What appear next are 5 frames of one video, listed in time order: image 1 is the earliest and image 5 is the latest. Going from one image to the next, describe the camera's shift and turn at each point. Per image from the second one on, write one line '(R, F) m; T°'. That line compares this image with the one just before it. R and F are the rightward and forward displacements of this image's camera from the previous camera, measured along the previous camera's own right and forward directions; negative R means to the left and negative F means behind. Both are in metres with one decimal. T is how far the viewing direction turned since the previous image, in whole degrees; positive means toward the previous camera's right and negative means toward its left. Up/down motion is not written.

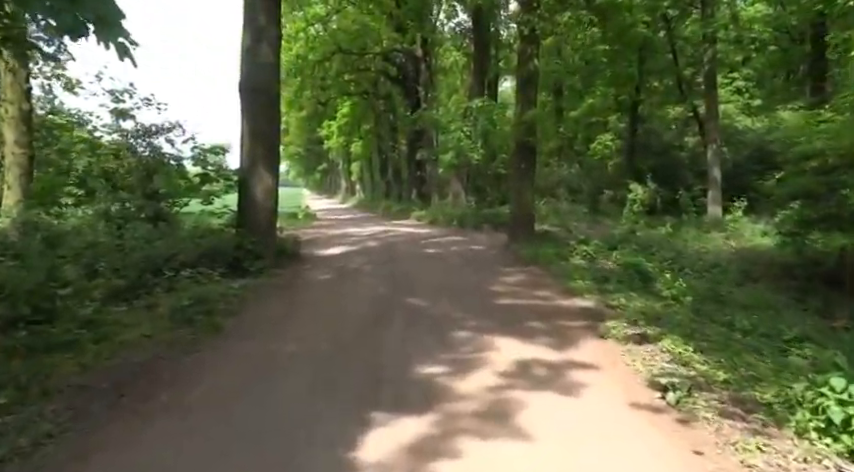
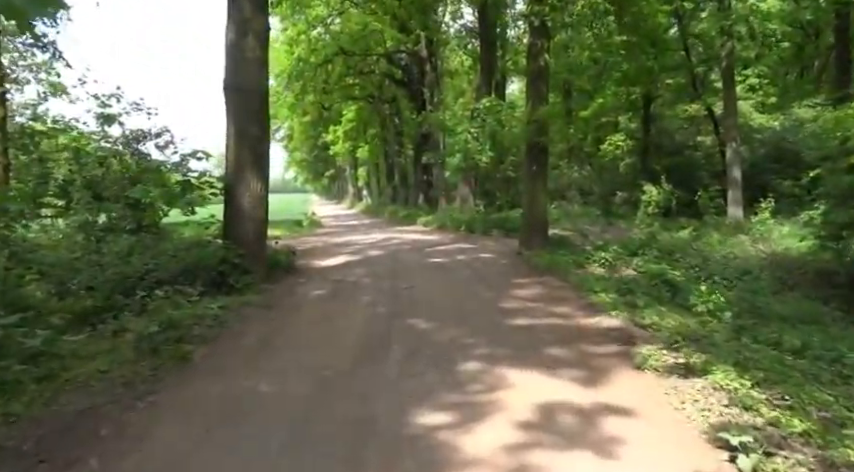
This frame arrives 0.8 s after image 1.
(+0.1, +0.9) m; -1°
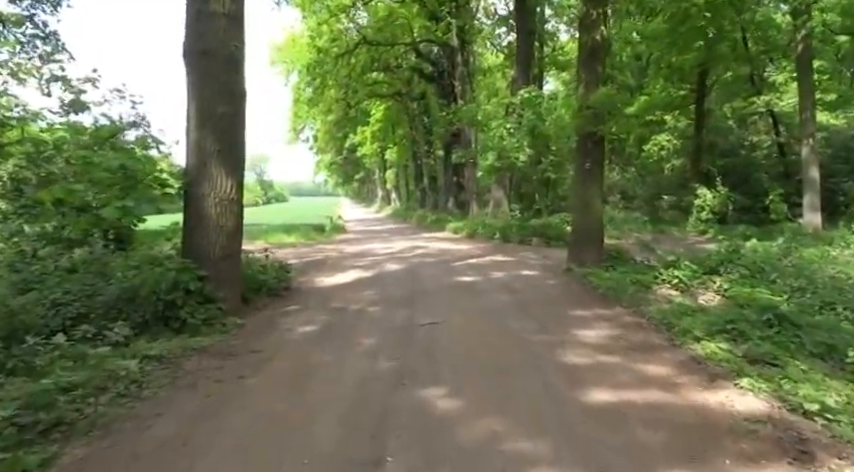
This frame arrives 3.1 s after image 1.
(0.0, +2.4) m; -3°
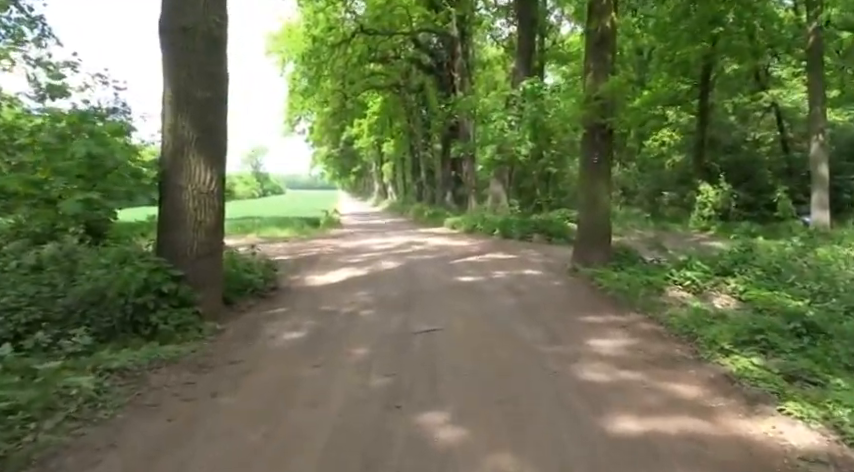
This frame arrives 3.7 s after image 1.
(0.0, +0.6) m; 0°
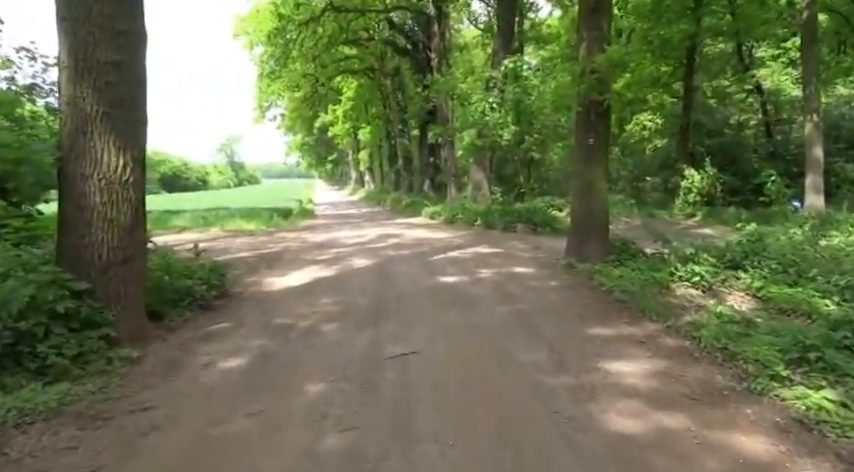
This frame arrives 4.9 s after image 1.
(0.0, +1.2) m; +2°
